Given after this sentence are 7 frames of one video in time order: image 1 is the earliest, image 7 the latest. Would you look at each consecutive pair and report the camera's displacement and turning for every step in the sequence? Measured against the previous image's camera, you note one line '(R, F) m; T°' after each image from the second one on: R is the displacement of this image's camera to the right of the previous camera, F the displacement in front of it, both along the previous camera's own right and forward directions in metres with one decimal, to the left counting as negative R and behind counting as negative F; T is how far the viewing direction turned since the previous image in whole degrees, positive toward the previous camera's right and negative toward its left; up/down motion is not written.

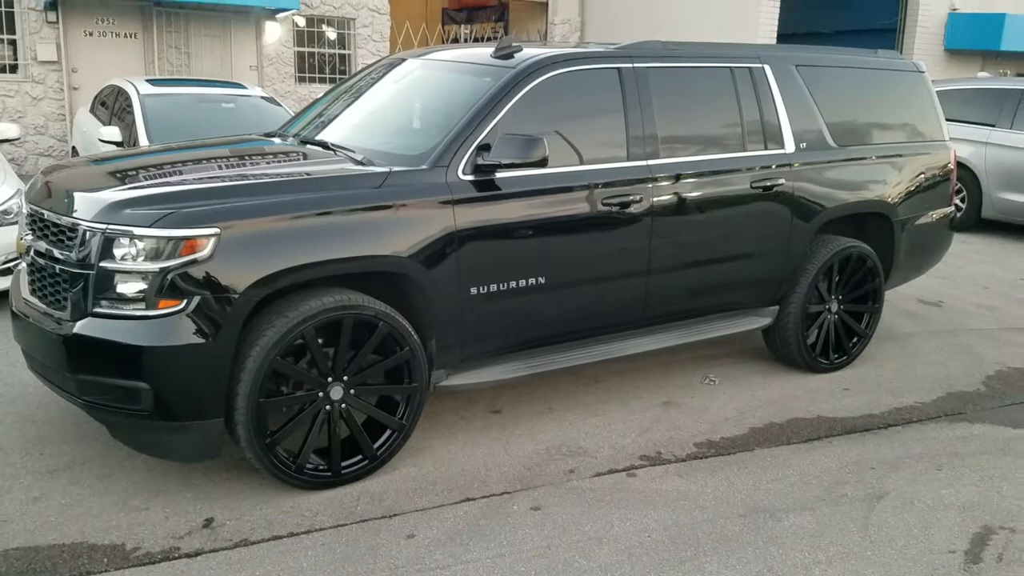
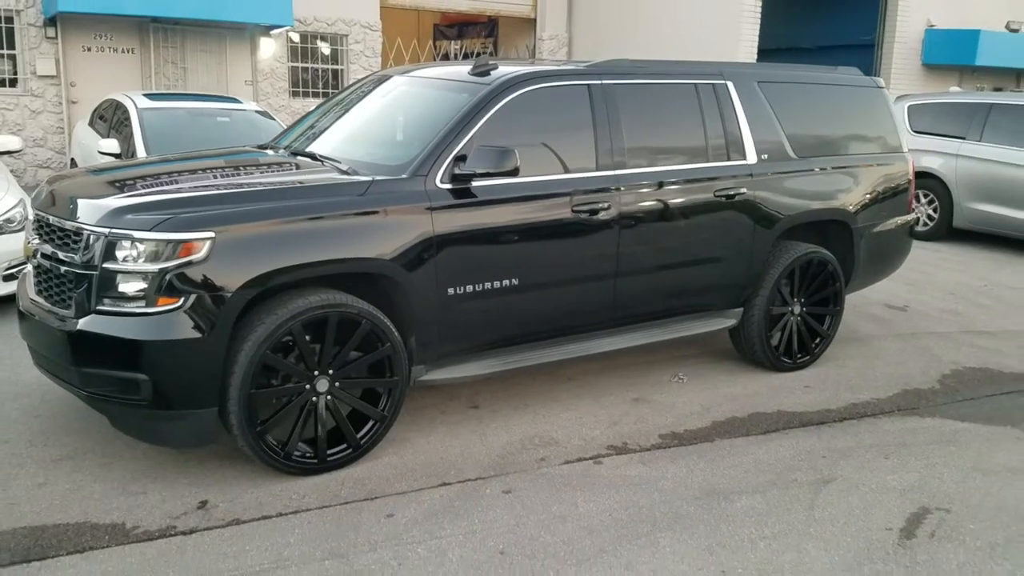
(+0.1, -0.3) m; 0°
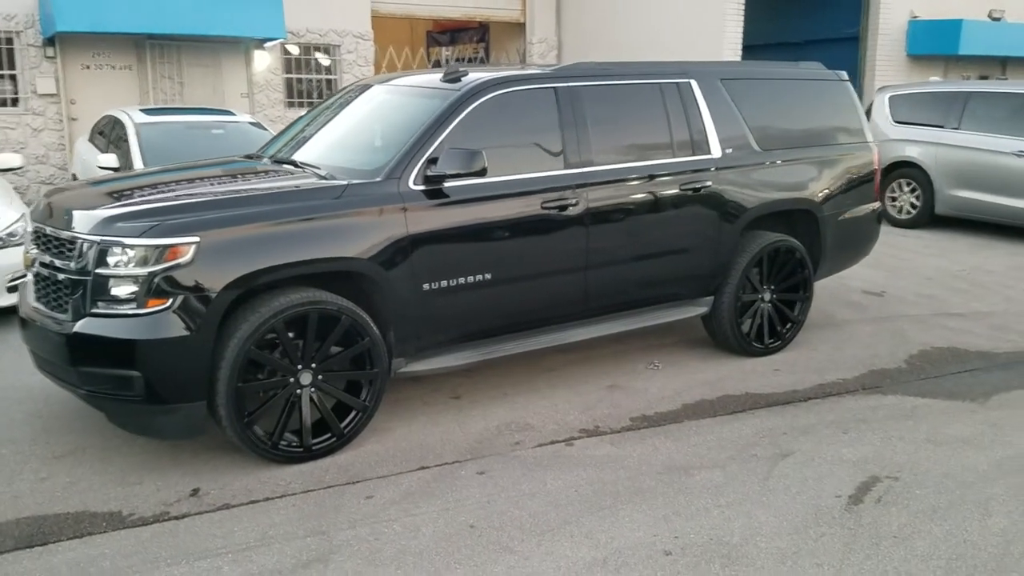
(+0.2, -0.2) m; 0°
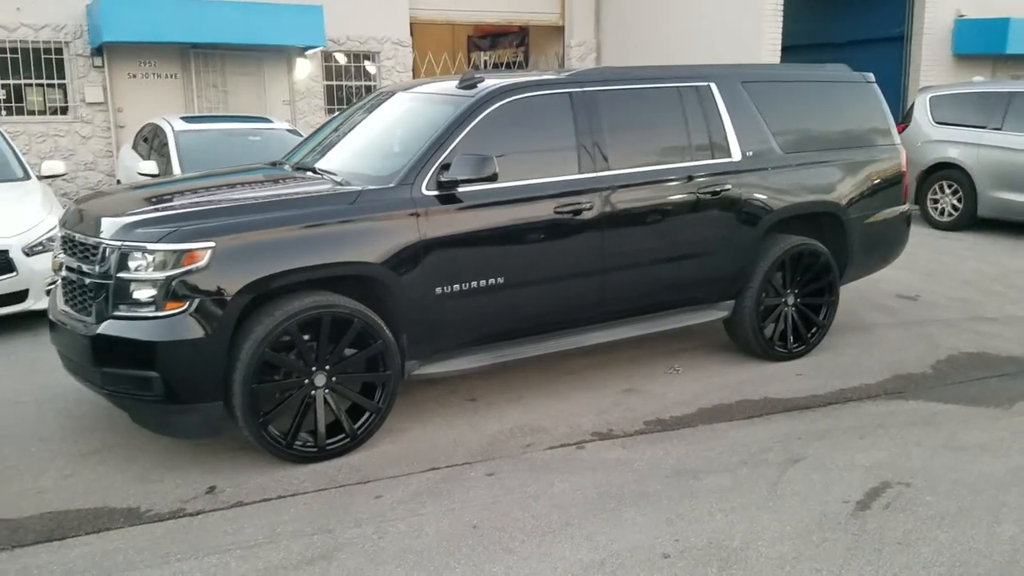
(+0.2, 0.0) m; -3°
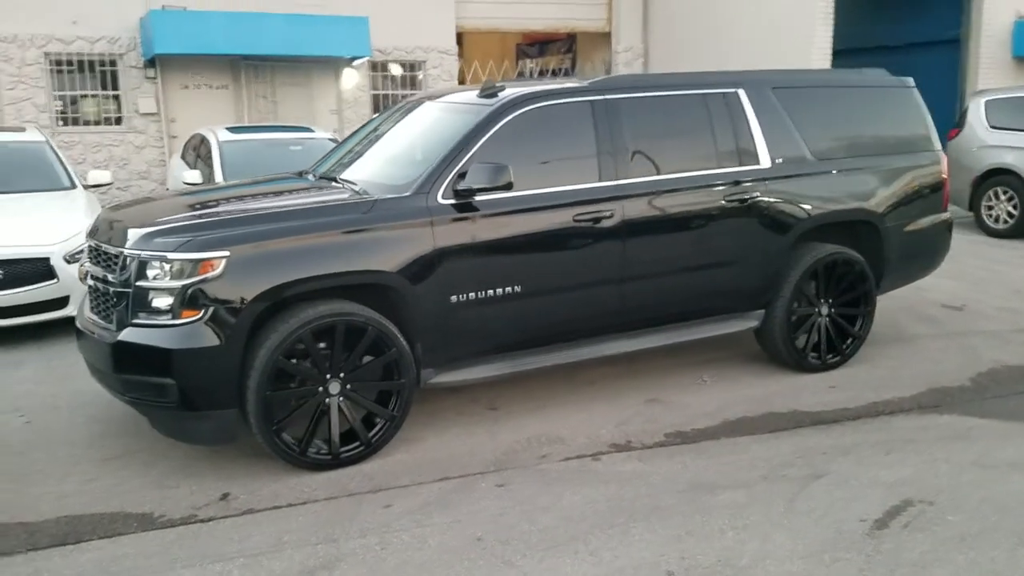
(+0.2, 0.0) m; -4°
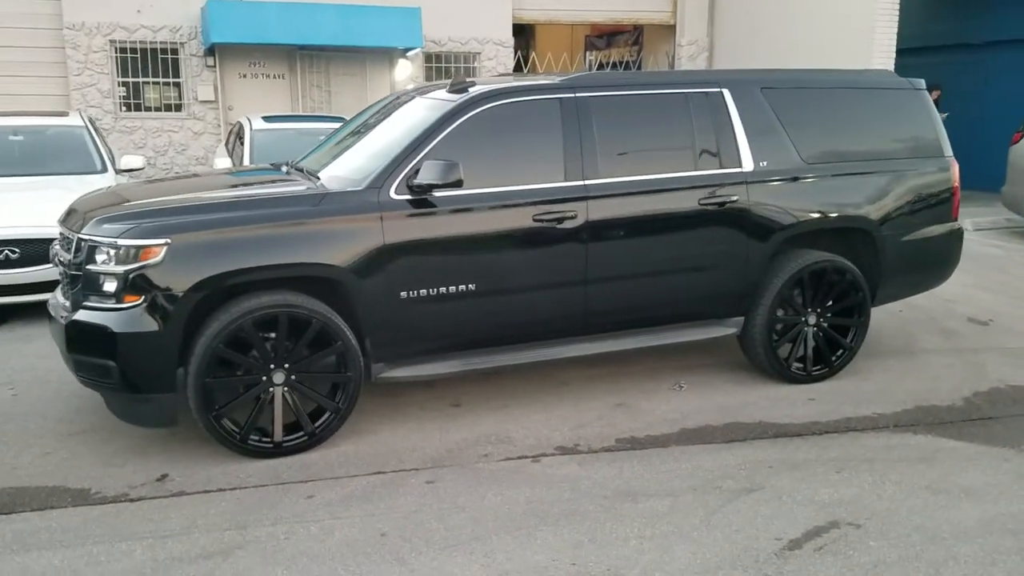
(+0.7, +0.1) m; -5°
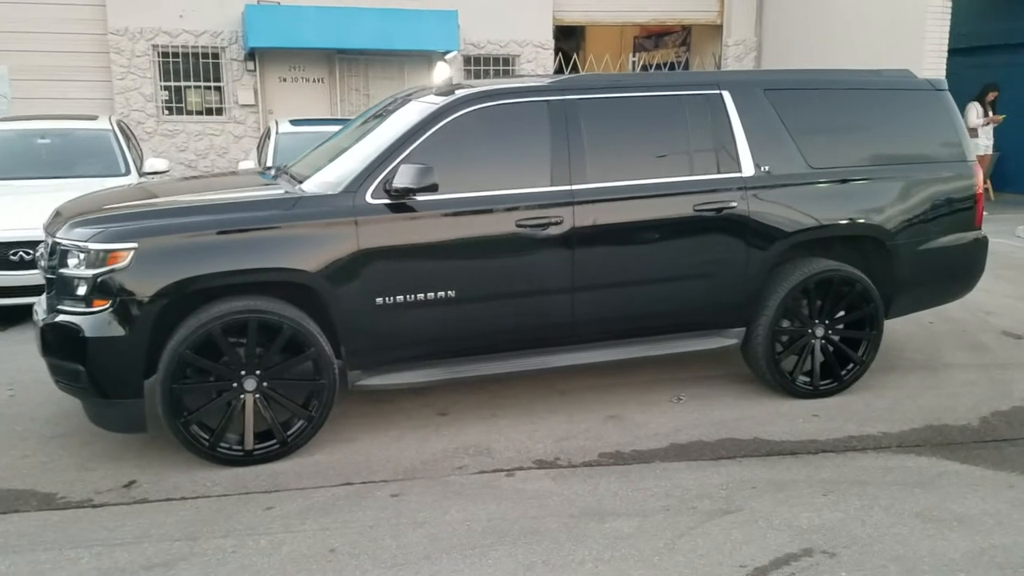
(+0.4, +0.2) m; -4°
